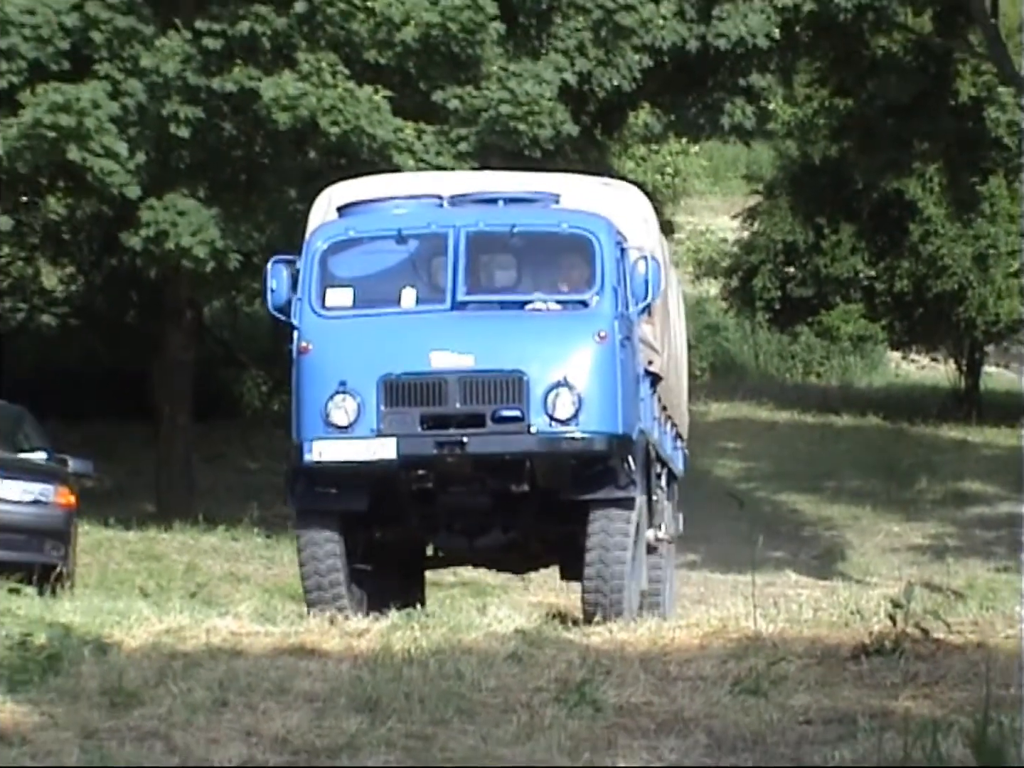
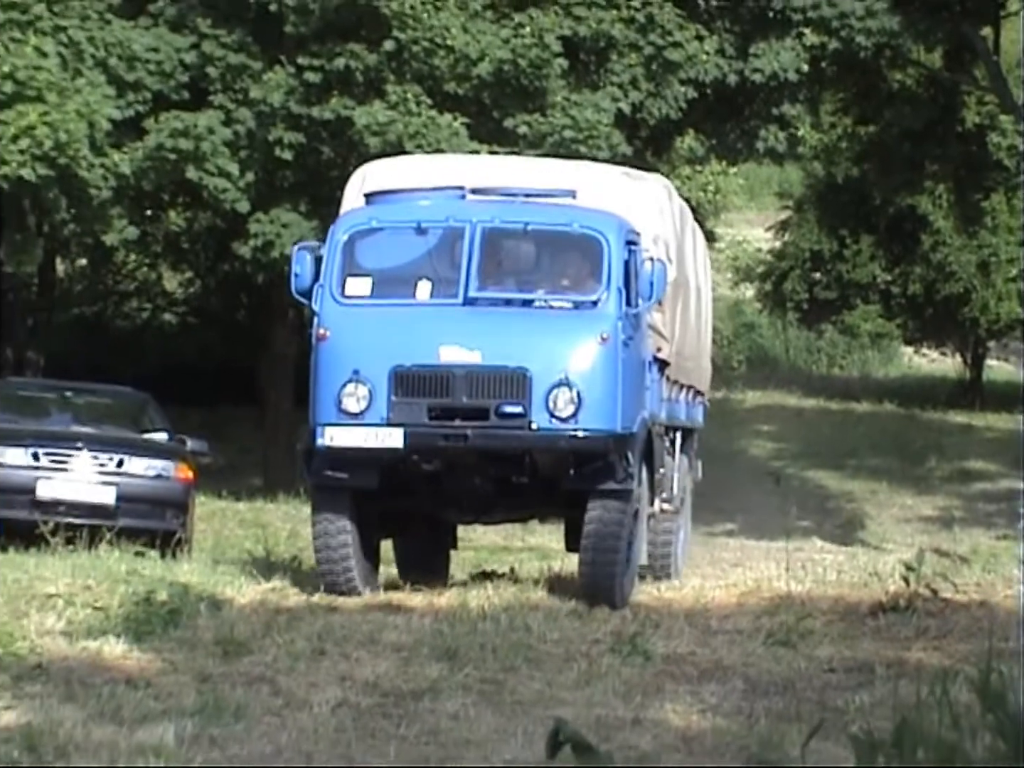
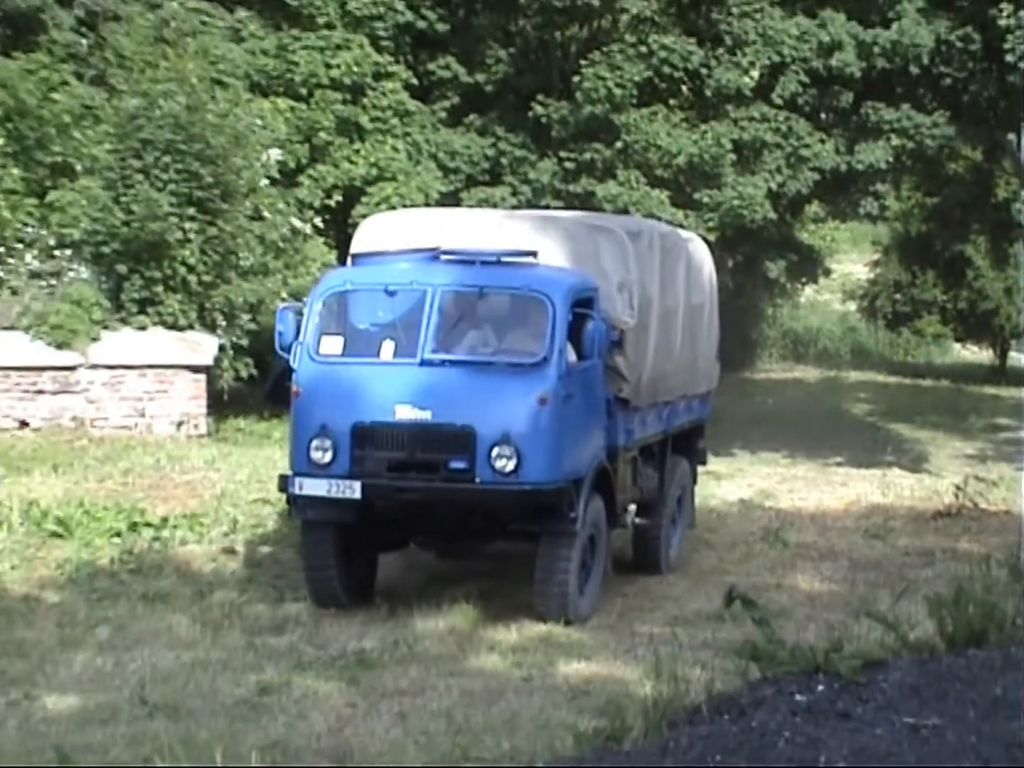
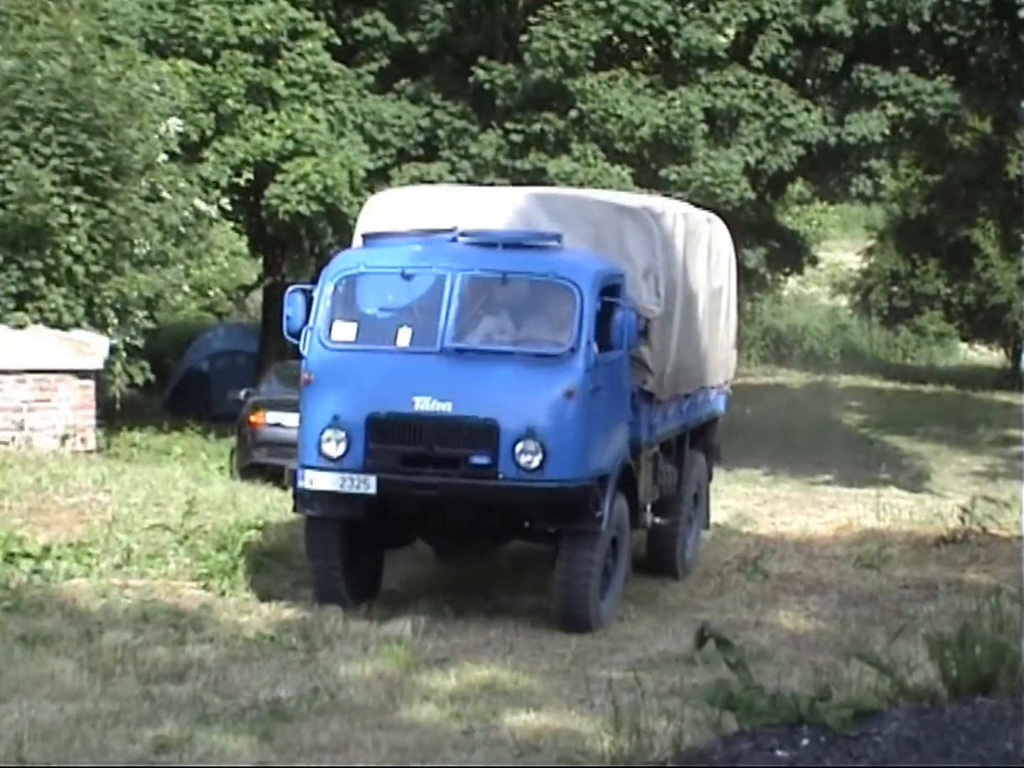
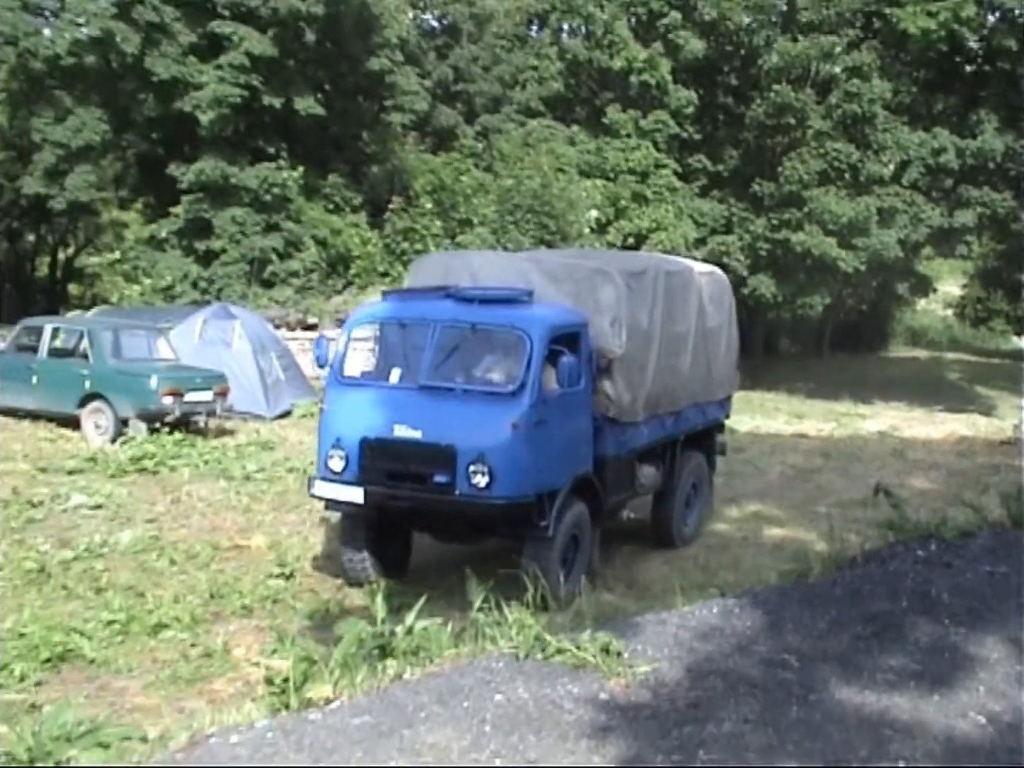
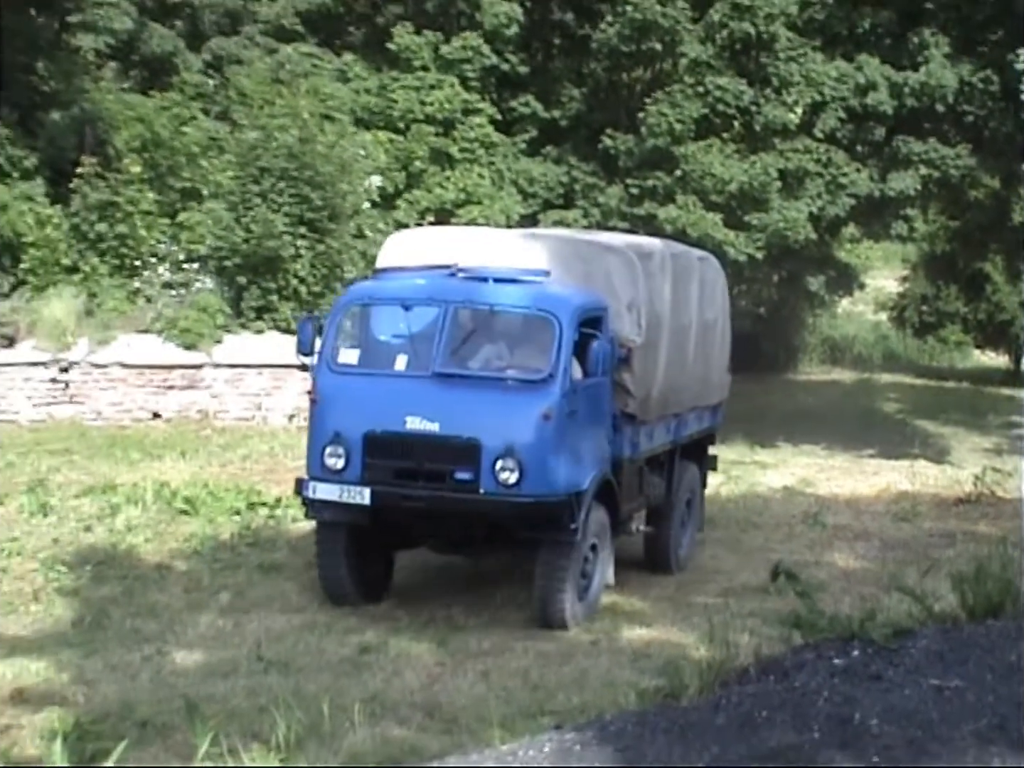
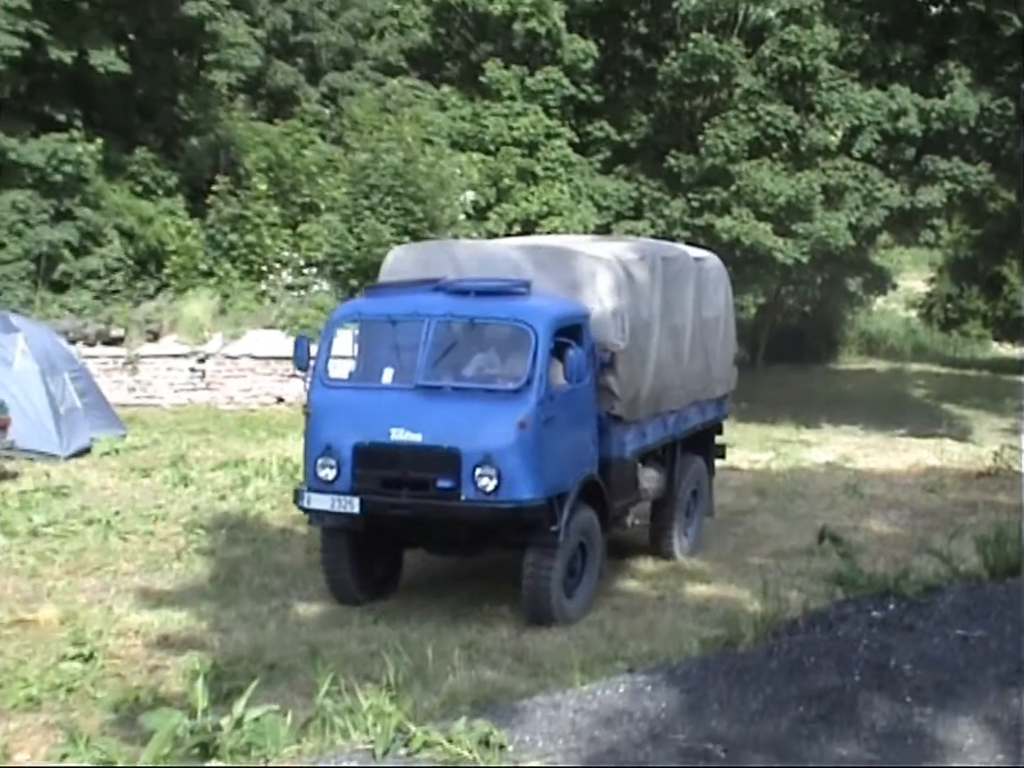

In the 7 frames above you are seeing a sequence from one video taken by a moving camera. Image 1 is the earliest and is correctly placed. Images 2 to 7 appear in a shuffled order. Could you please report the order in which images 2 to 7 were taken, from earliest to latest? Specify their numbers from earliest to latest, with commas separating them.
2, 4, 3, 6, 7, 5
